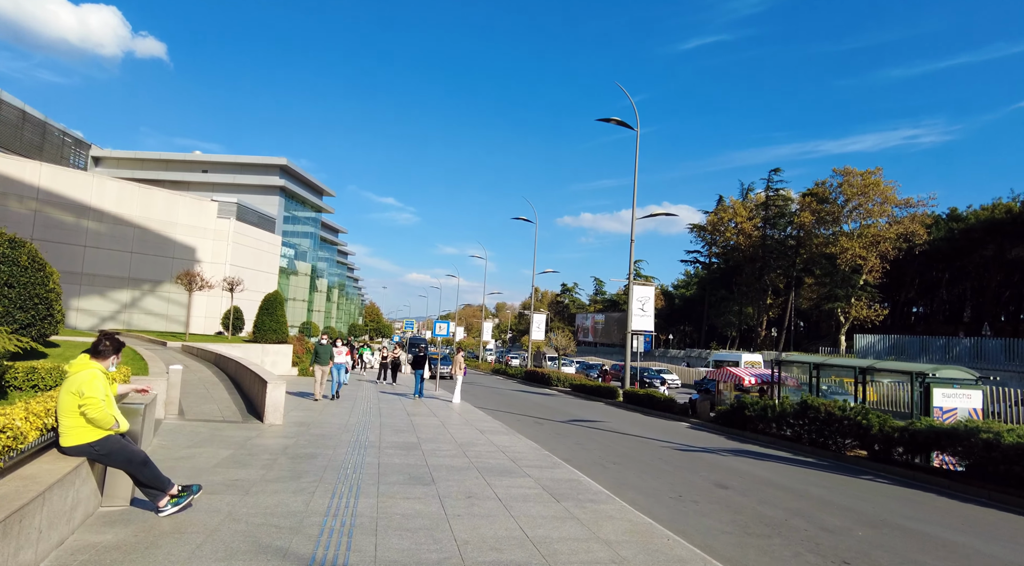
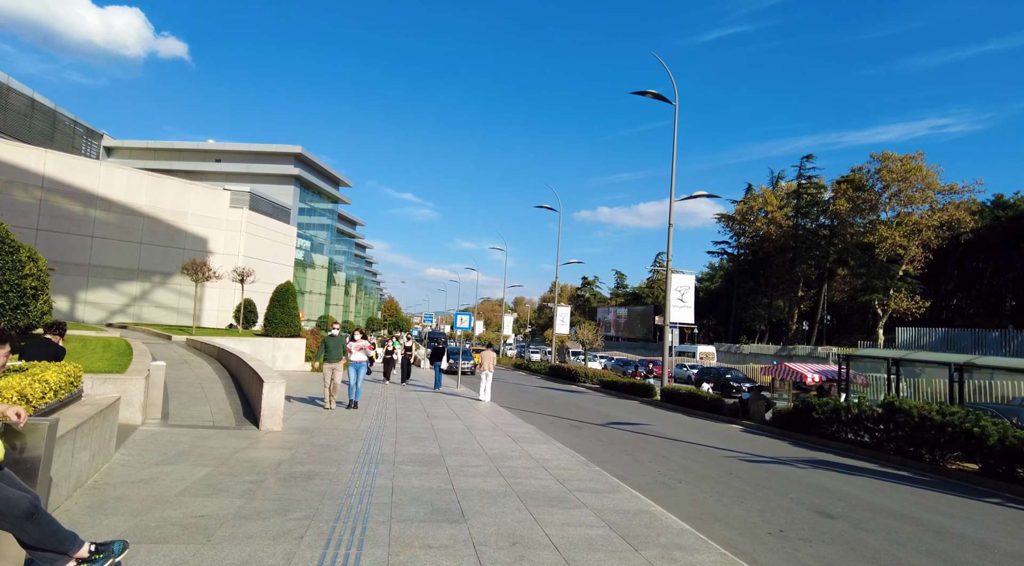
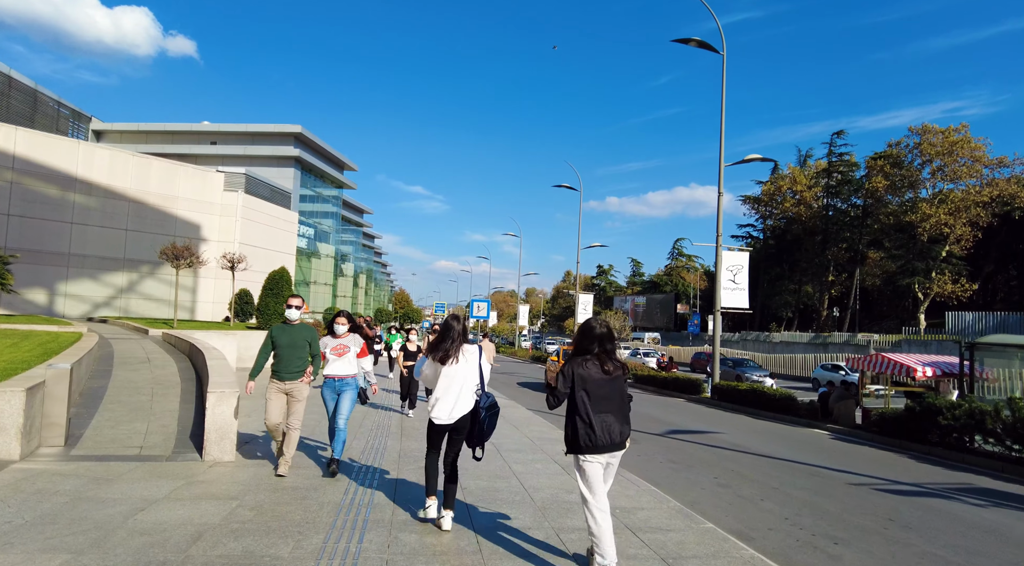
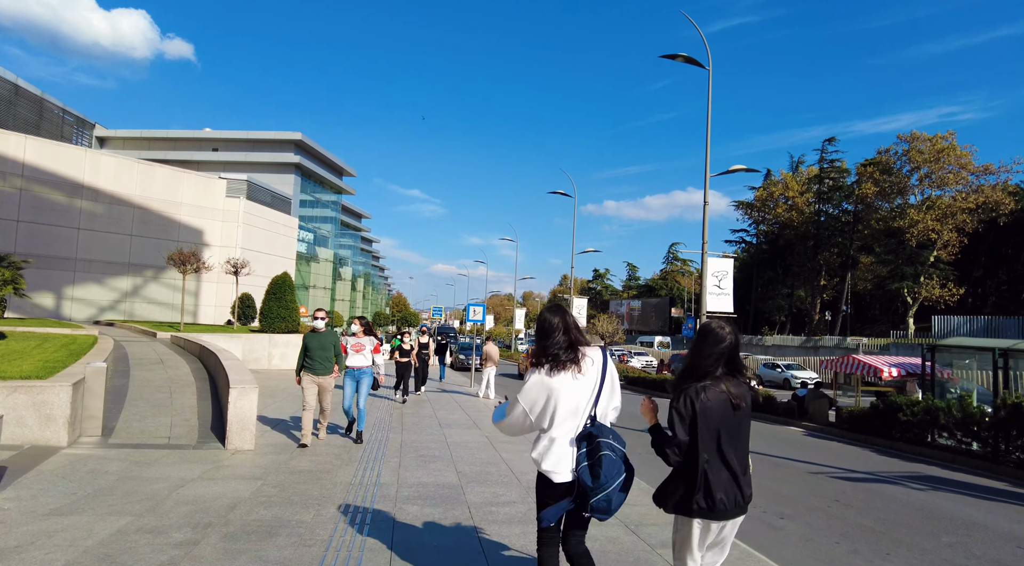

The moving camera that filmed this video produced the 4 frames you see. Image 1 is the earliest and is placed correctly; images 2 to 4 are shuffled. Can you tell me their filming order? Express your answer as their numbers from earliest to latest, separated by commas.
2, 4, 3
